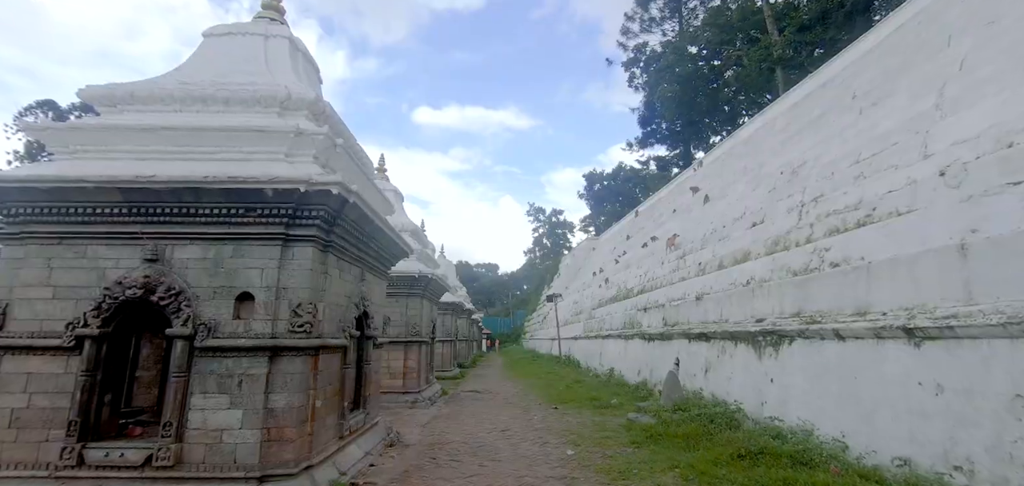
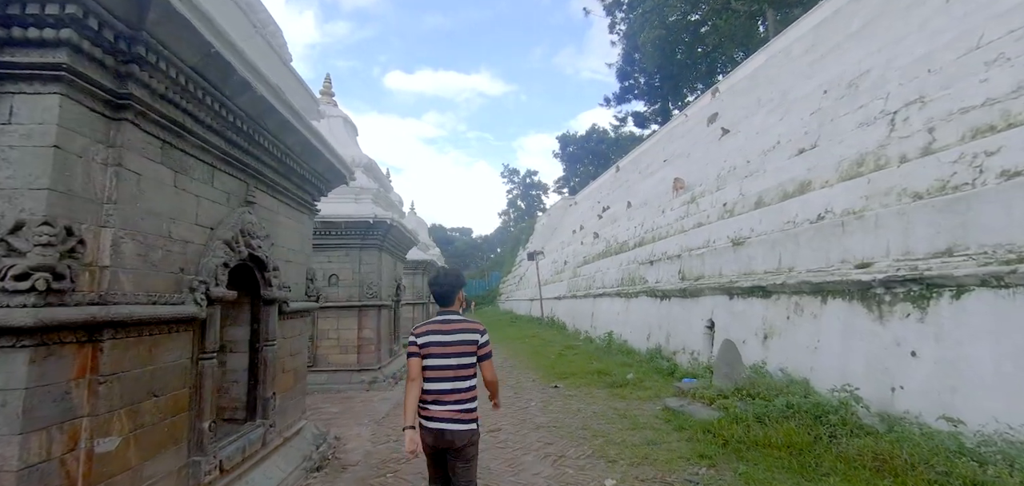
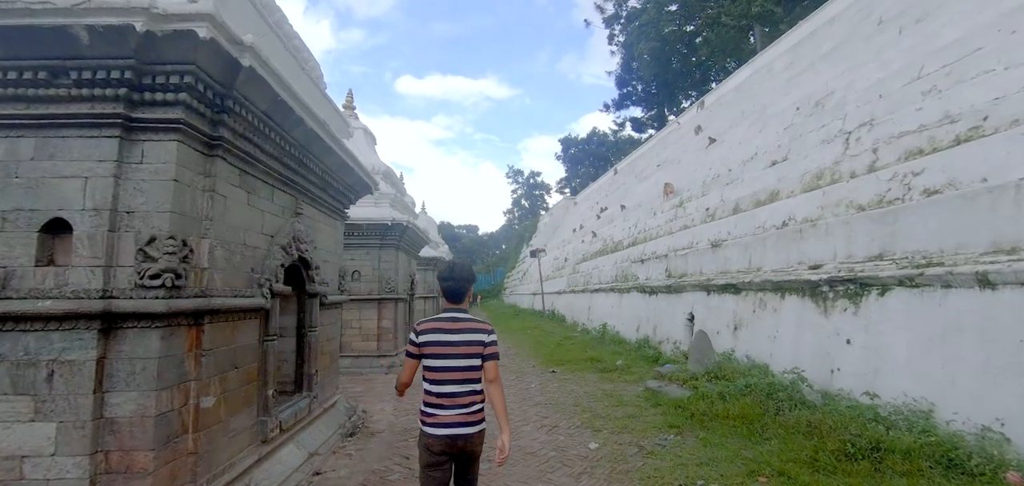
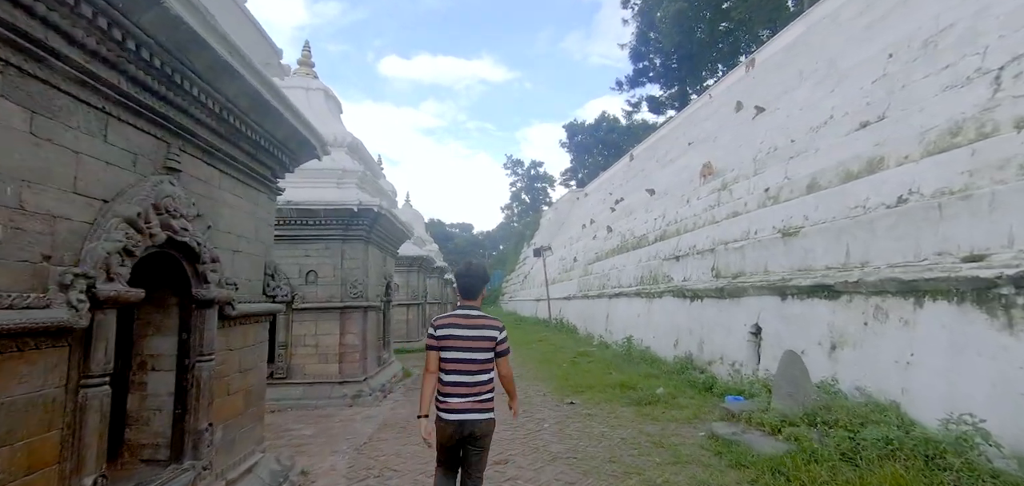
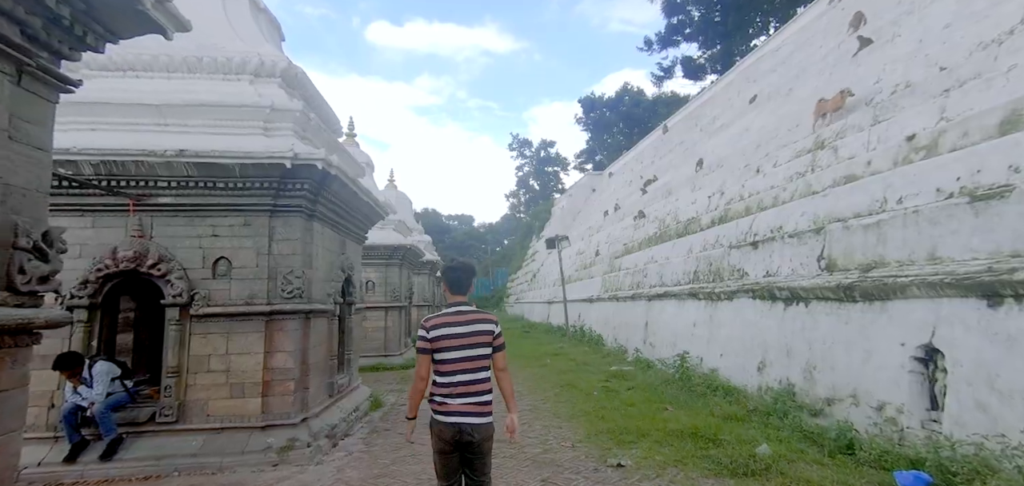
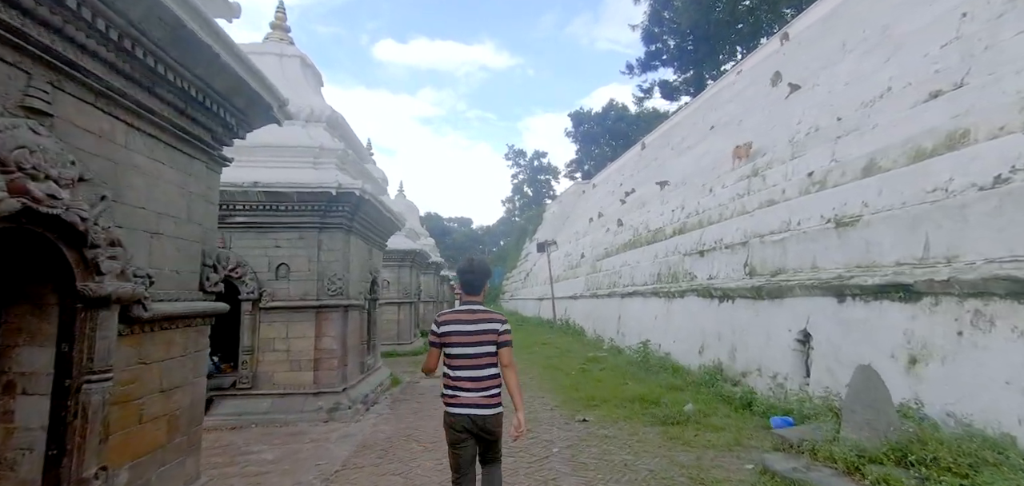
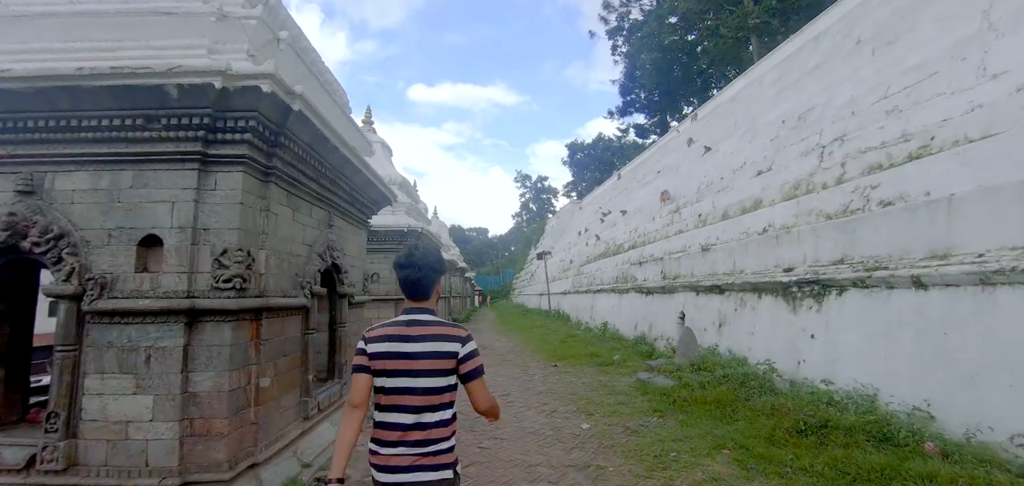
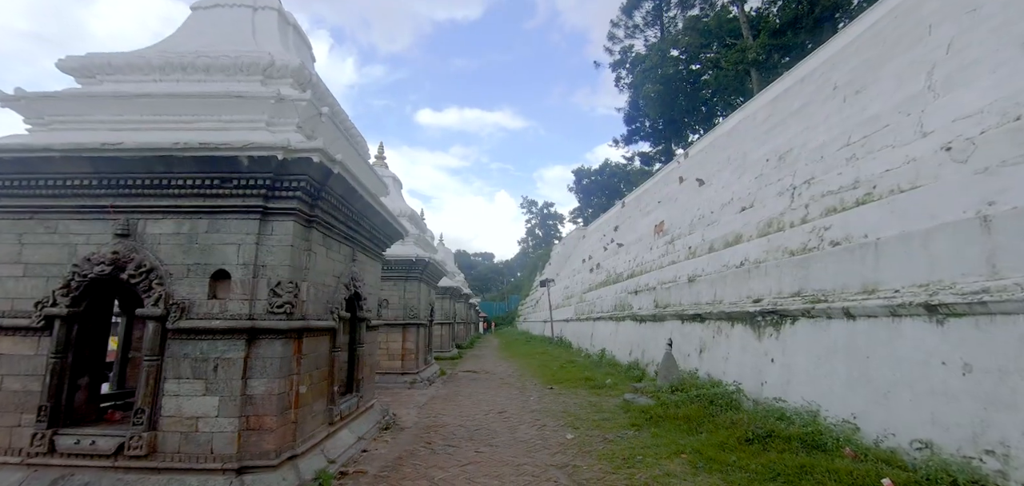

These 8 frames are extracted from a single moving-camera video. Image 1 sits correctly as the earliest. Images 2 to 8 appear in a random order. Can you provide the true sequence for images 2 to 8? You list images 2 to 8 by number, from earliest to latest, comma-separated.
8, 7, 3, 2, 4, 6, 5
